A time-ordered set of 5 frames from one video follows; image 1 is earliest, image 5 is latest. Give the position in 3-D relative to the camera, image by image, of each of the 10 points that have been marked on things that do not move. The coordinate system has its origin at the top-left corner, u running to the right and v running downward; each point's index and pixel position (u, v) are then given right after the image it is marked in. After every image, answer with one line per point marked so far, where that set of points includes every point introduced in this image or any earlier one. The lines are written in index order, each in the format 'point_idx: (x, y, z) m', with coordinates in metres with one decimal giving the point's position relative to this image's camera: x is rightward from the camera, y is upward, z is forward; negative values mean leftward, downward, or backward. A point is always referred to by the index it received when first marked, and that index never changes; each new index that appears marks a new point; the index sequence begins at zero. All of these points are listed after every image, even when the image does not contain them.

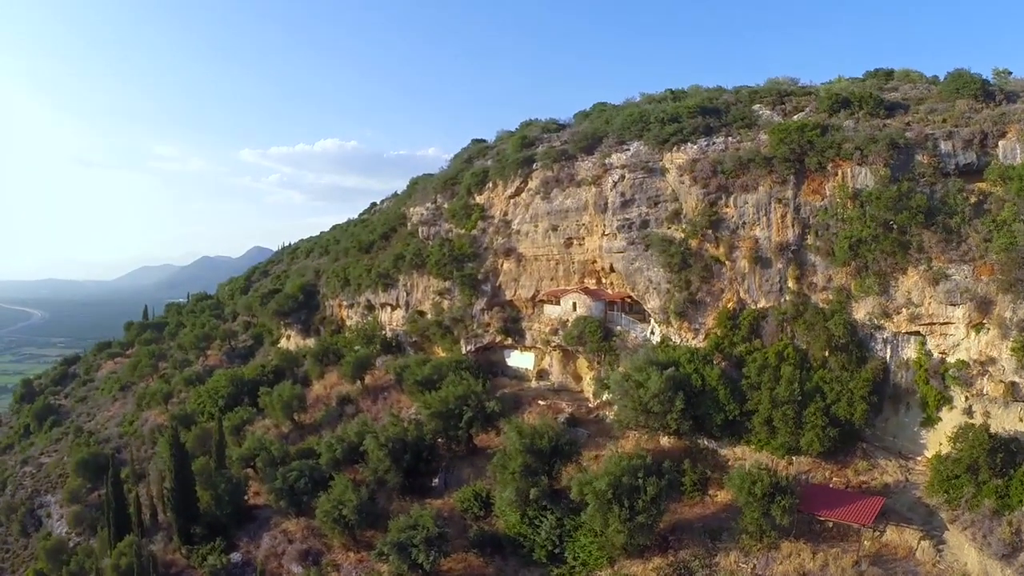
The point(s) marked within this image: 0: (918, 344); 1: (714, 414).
0: (+9.2, -1.4, +18.4) m
1: (+5.5, -3.1, +19.6) m
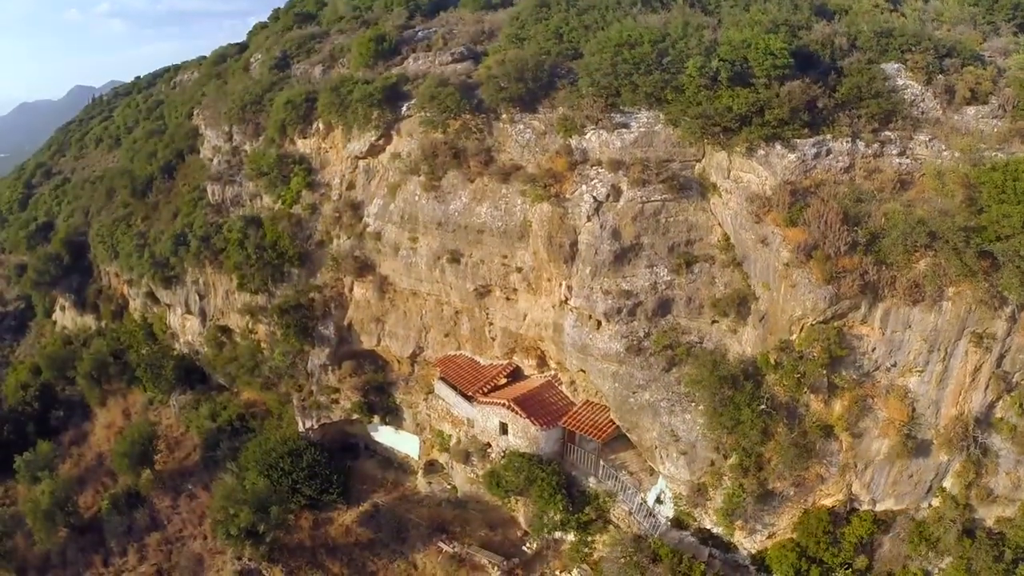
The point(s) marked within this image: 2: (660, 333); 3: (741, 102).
0: (+9.4, -1.3, +16.6) m
1: (+5.6, -2.8, +18.0) m
2: (+3.7, -1.1, +19.5) m
3: (+5.5, +4.4, +18.6) m
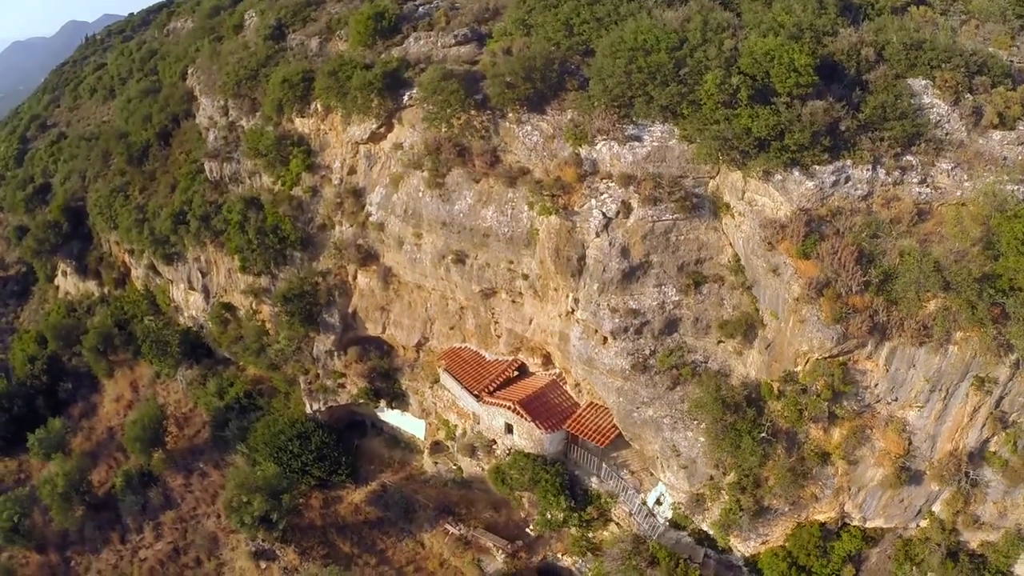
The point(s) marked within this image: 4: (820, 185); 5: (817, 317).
0: (+9.6, -2.1, +16.7) m
1: (+5.8, -3.4, +18.3) m
2: (+3.9, -1.6, +19.6) m
3: (+5.7, +3.8, +17.9) m
4: (+6.9, +2.3, +17.5) m
5: (+6.8, -0.6, +17.1) m
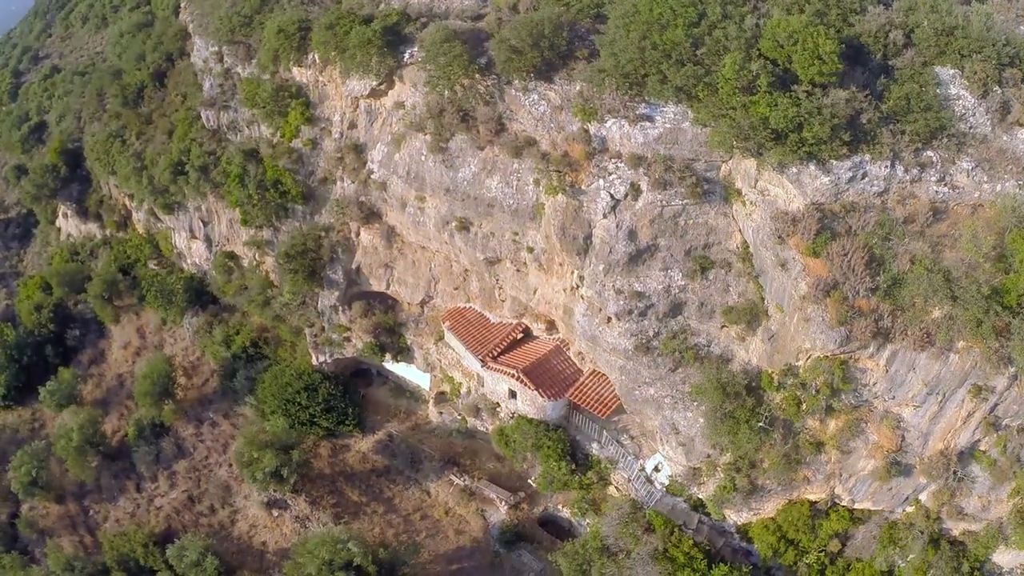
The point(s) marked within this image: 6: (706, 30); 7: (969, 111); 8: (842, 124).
0: (+9.7, -2.2, +17.0) m
1: (+5.9, -3.2, +18.7) m
2: (+4.0, -1.1, +19.7) m
3: (+5.9, +3.9, +17.2) m
4: (+7.1, +2.3, +17.0) m
5: (+6.9, -0.6, +17.1) m
6: (+4.6, +6.3, +18.5) m
7: (+10.2, +4.0, +17.4) m
8: (+7.2, +3.6, +17.1) m
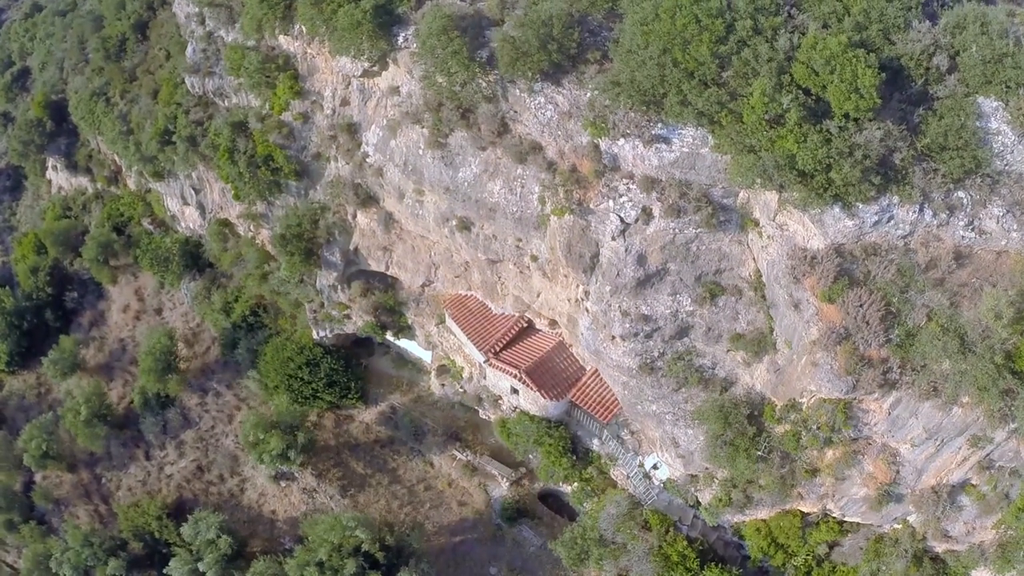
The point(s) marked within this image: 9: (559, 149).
0: (+9.7, -3.3, +16.9) m
1: (+5.9, -3.9, +18.8) m
2: (+4.1, -1.6, +19.4) m
3: (+6.0, +2.8, +16.0) m
4: (+7.1, +1.2, +16.1) m
5: (+7.0, -1.7, +16.7) m
6: (+4.7, +5.4, +16.8) m
7: (+10.3, +2.9, +16.1) m
8: (+7.3, +2.5, +15.9) m
9: (+1.1, +3.3, +18.7) m
